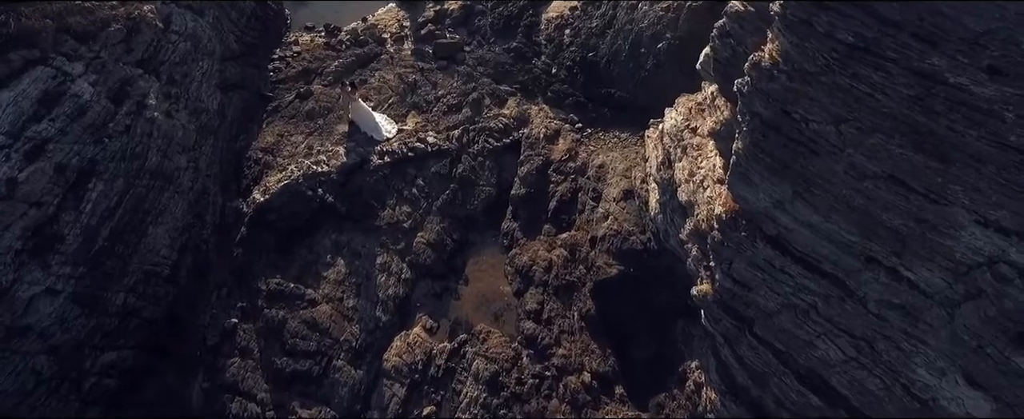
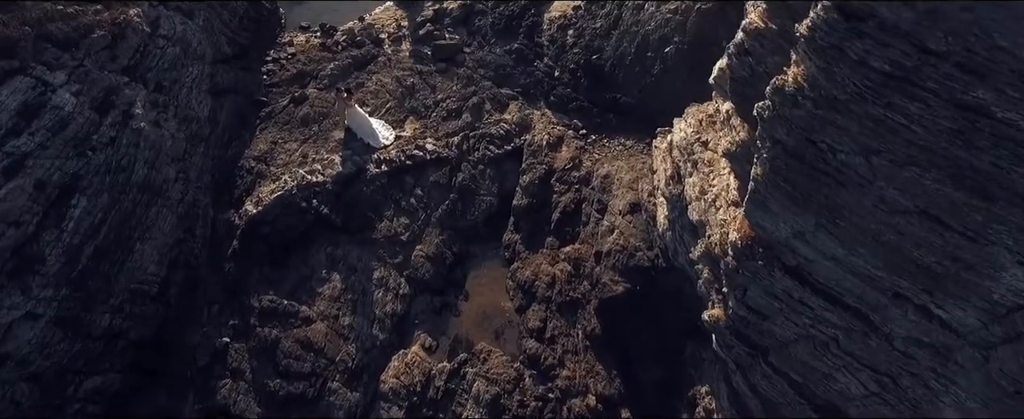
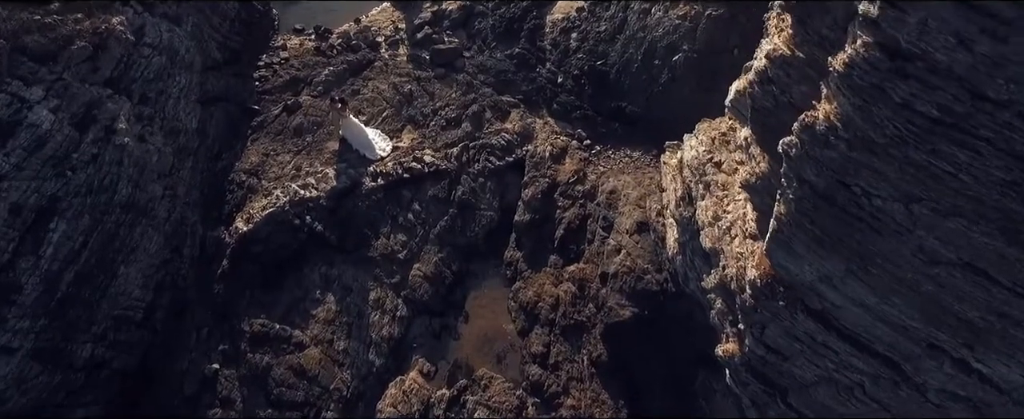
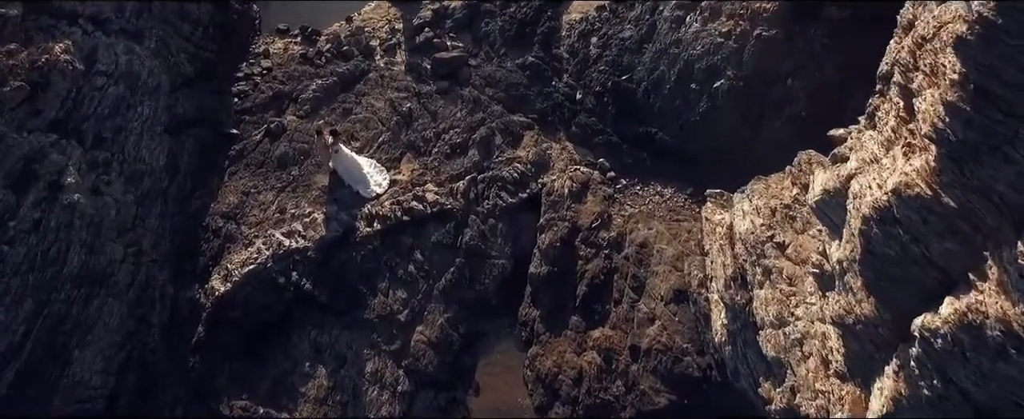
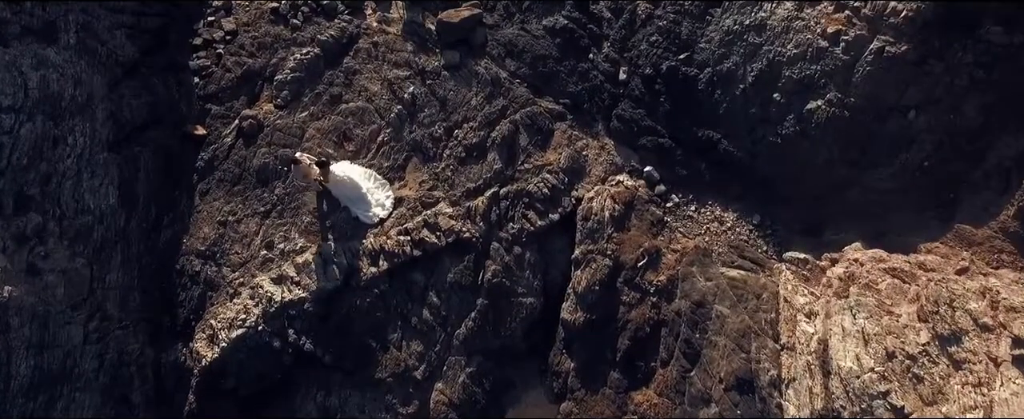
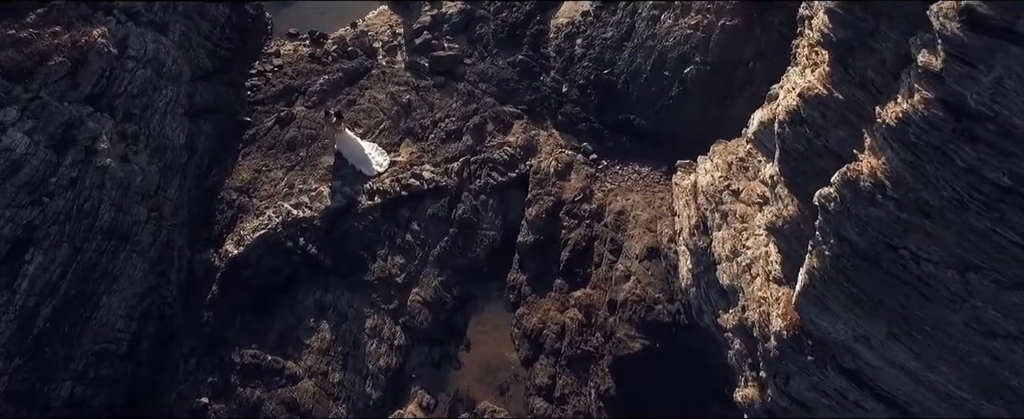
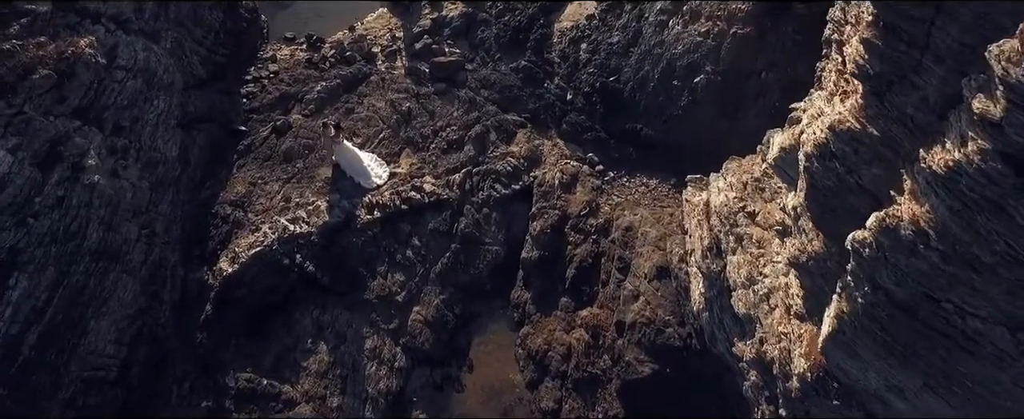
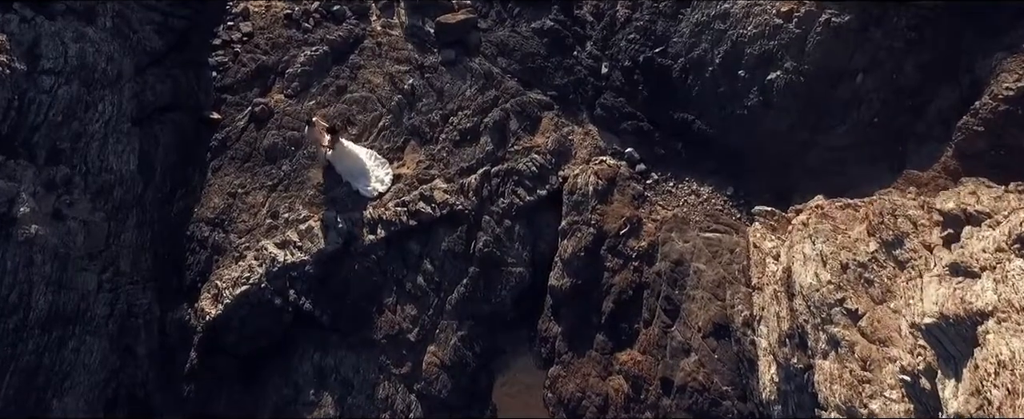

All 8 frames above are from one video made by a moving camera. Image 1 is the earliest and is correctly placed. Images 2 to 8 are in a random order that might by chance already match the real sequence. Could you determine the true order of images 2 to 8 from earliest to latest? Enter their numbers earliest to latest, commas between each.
2, 3, 6, 7, 4, 8, 5
